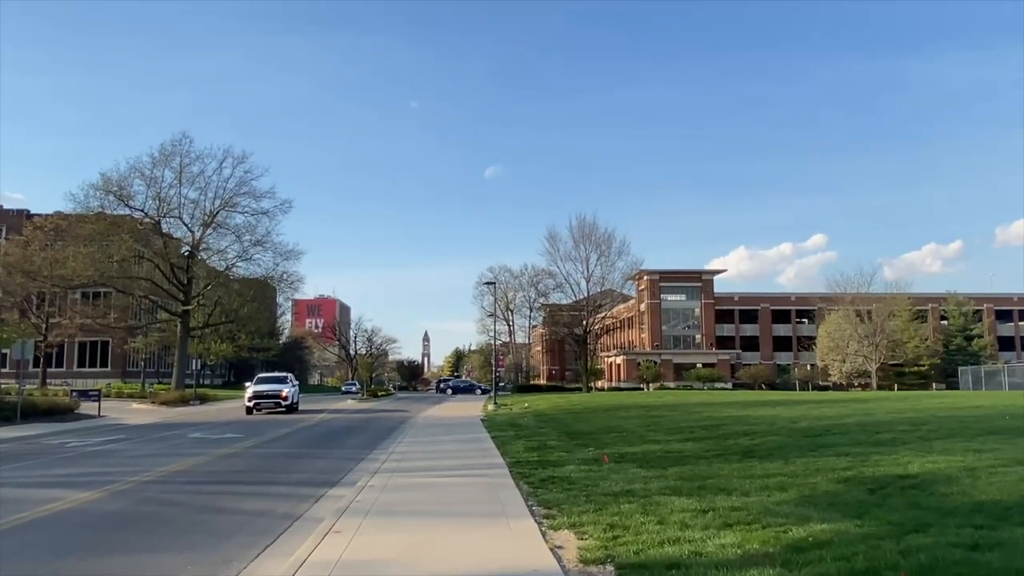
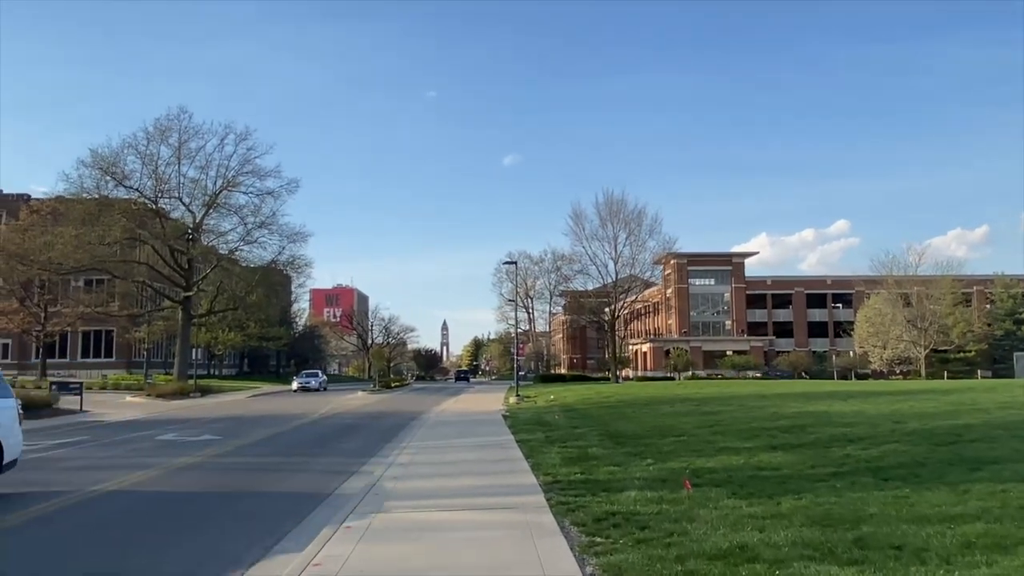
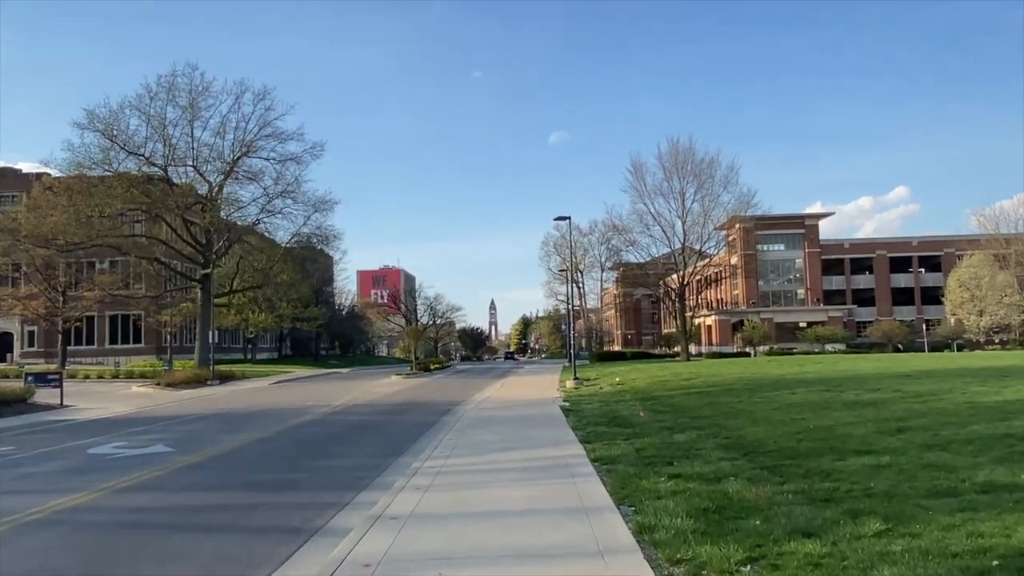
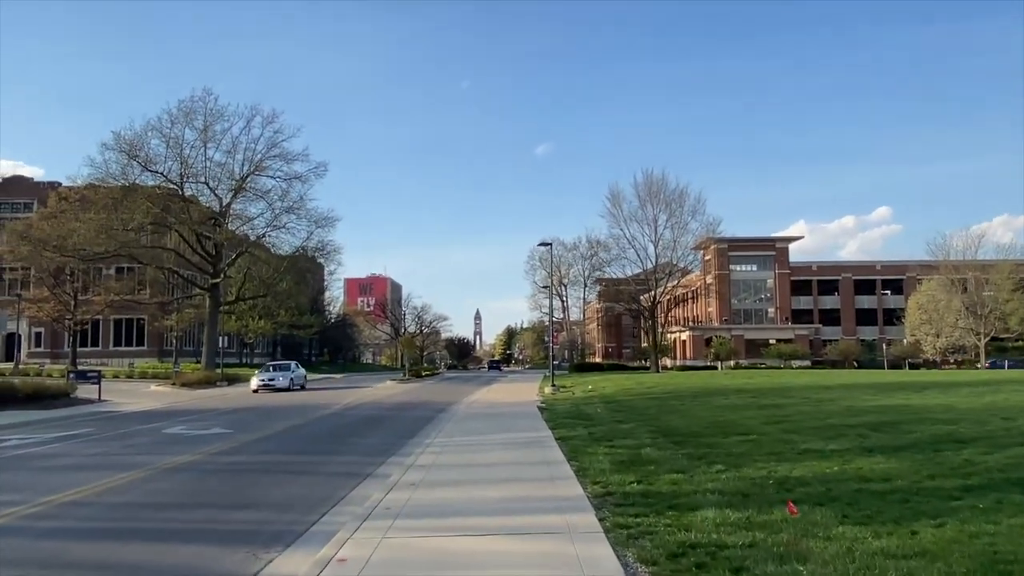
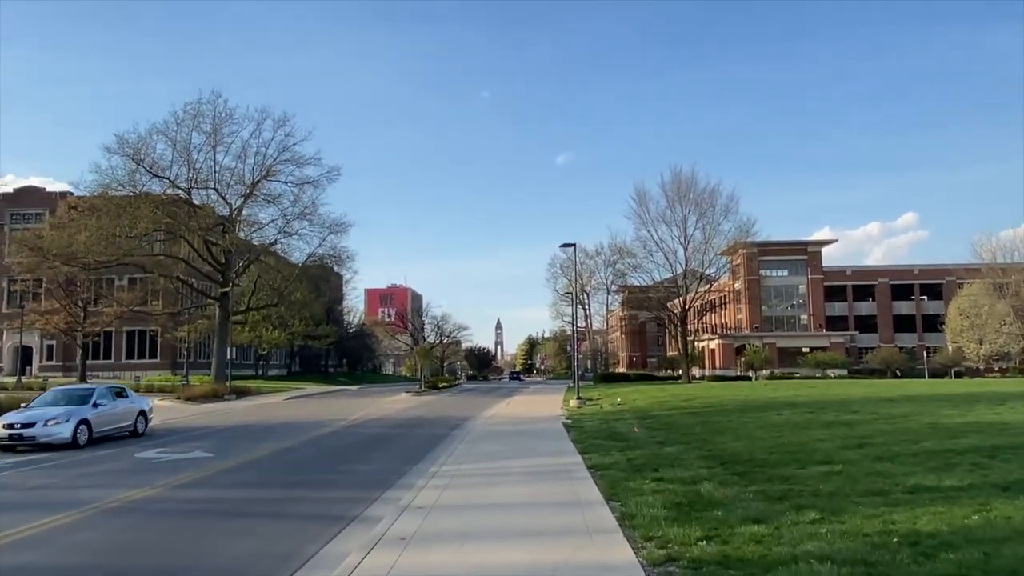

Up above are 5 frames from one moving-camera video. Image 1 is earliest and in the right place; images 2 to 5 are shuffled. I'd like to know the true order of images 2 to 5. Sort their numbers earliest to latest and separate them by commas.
2, 4, 5, 3
